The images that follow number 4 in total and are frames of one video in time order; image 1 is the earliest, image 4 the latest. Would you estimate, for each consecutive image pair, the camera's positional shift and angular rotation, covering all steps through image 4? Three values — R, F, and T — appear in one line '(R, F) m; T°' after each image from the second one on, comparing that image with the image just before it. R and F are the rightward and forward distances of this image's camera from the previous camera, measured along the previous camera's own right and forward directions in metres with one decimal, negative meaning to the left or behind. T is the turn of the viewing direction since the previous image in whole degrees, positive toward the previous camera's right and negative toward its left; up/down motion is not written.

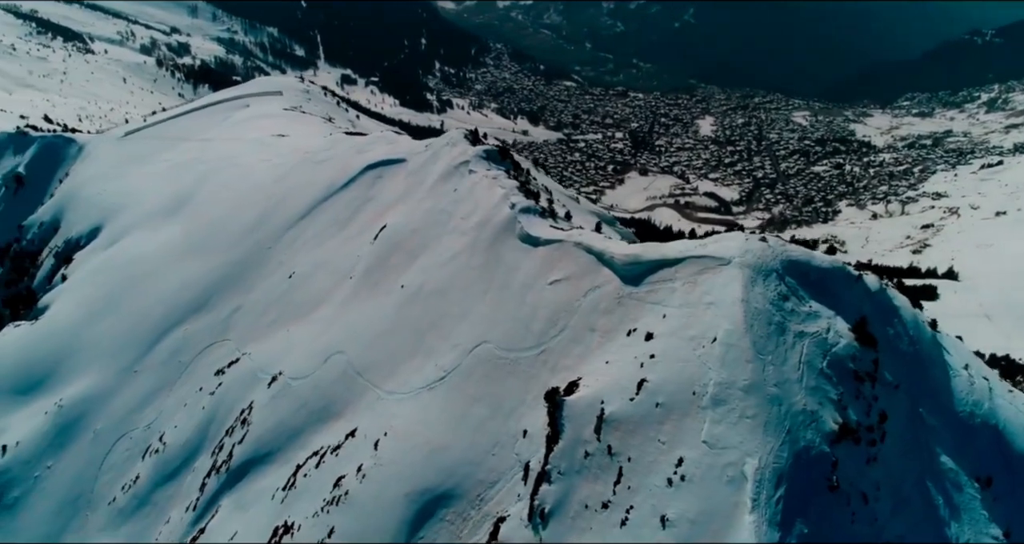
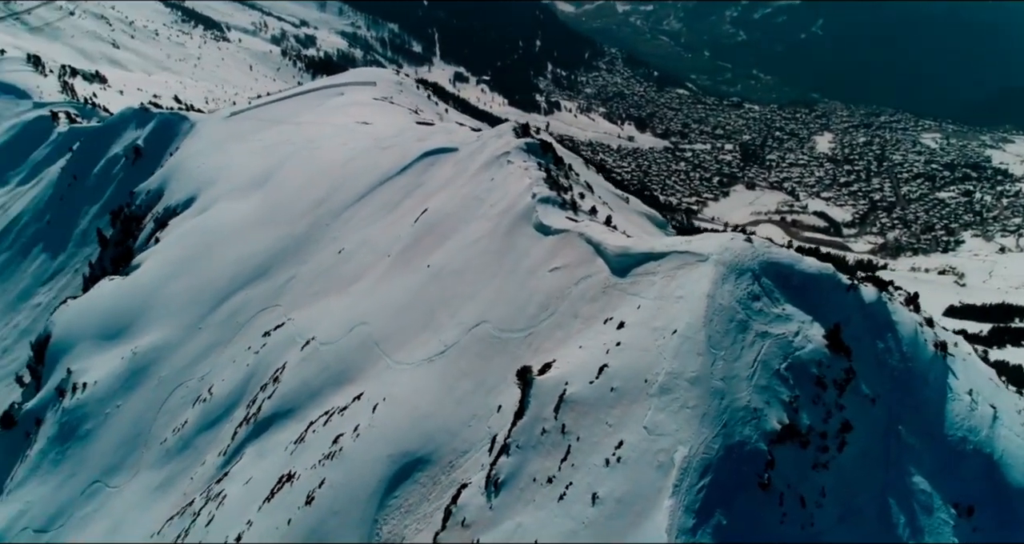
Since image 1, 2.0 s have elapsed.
(+4.6, -0.9) m; -8°
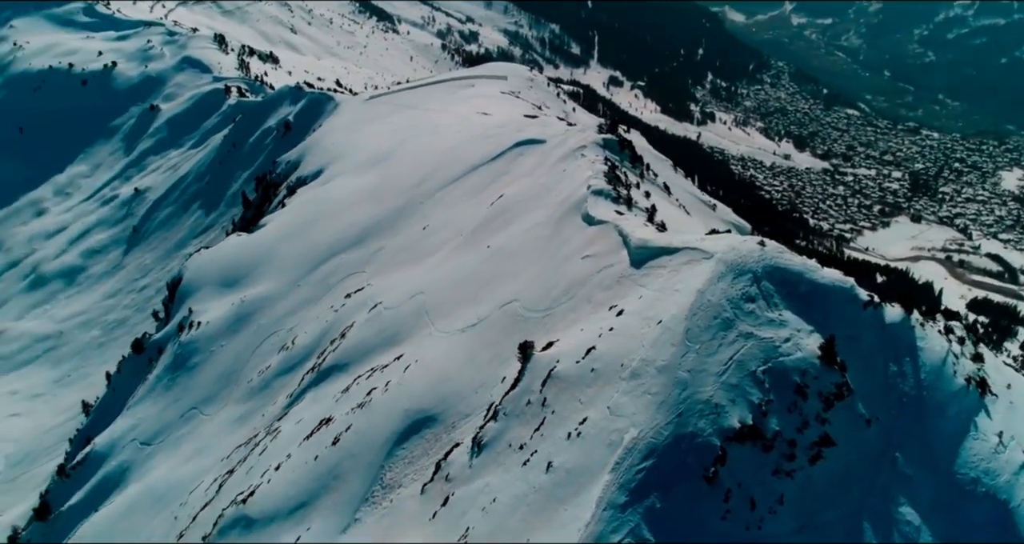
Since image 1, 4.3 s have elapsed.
(+5.2, -0.9) m; -11°
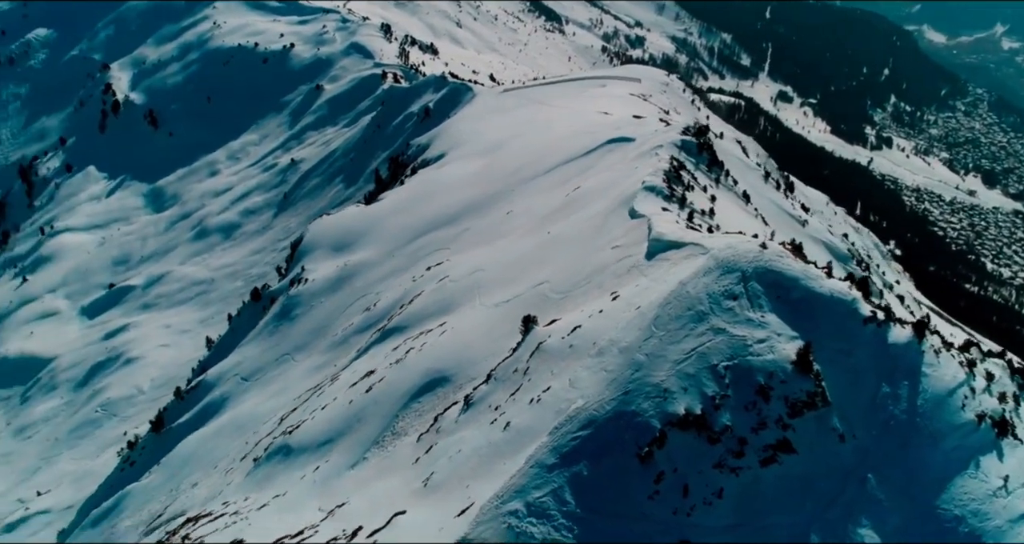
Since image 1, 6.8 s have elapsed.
(+5.8, -1.1) m; -11°
